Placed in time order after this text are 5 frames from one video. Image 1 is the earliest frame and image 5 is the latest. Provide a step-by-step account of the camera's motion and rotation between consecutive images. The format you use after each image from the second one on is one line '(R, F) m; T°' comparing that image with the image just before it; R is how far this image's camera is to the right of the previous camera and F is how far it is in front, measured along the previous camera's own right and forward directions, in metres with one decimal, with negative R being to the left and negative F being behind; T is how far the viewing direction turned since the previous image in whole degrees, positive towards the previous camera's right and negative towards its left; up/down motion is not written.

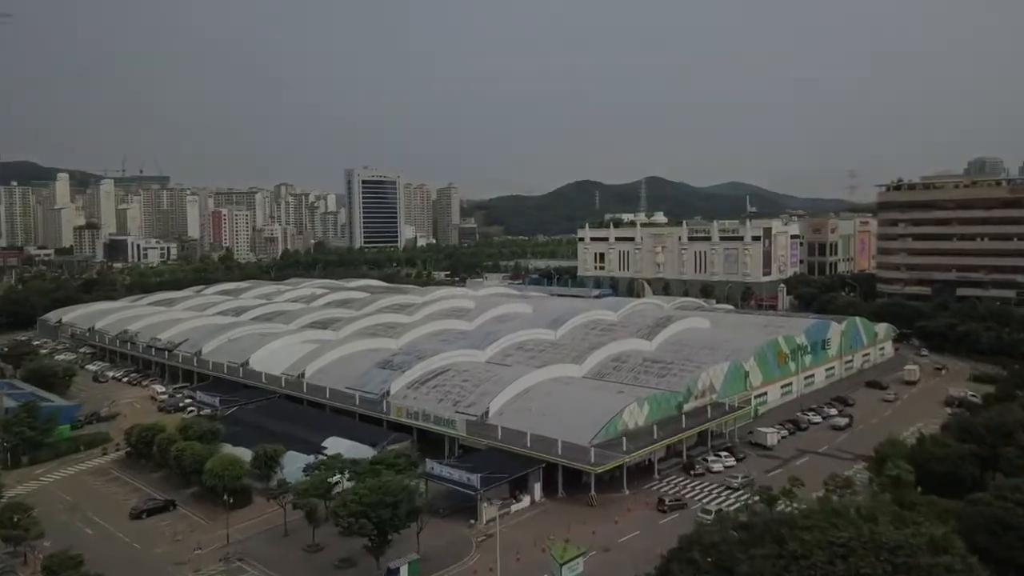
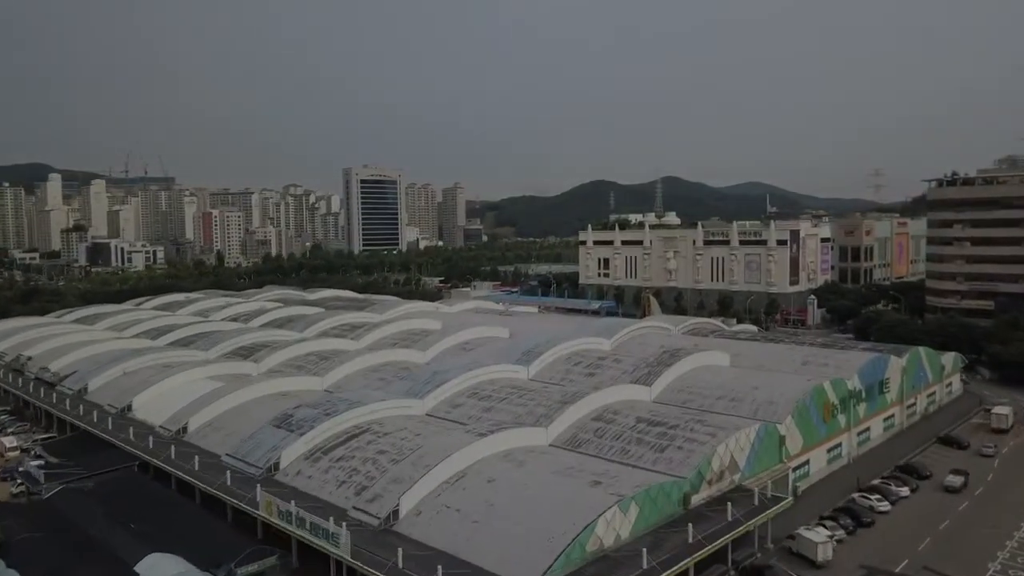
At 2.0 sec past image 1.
(+1.7, +6.7) m; -1°
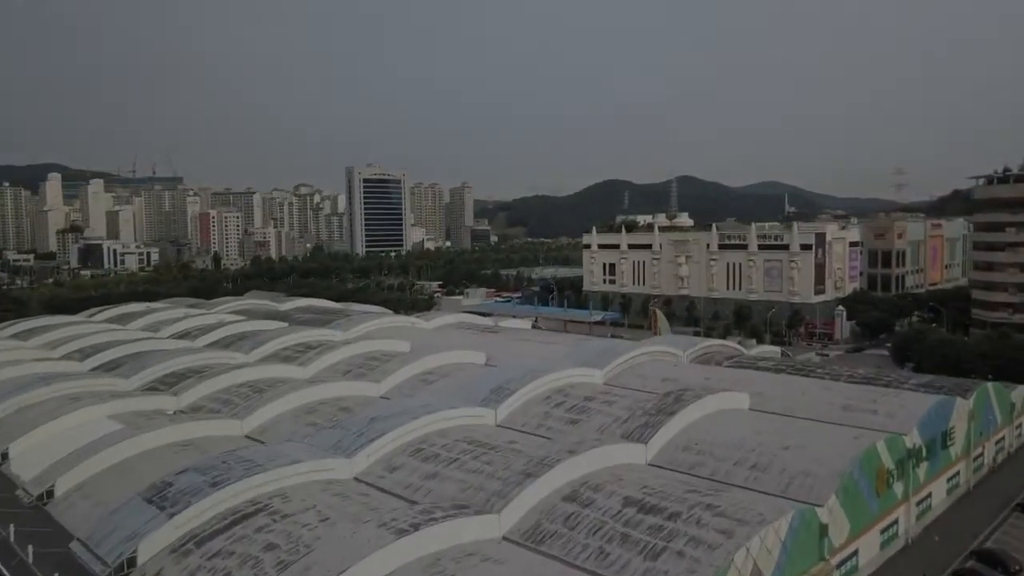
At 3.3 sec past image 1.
(+1.2, +4.4) m; -1°
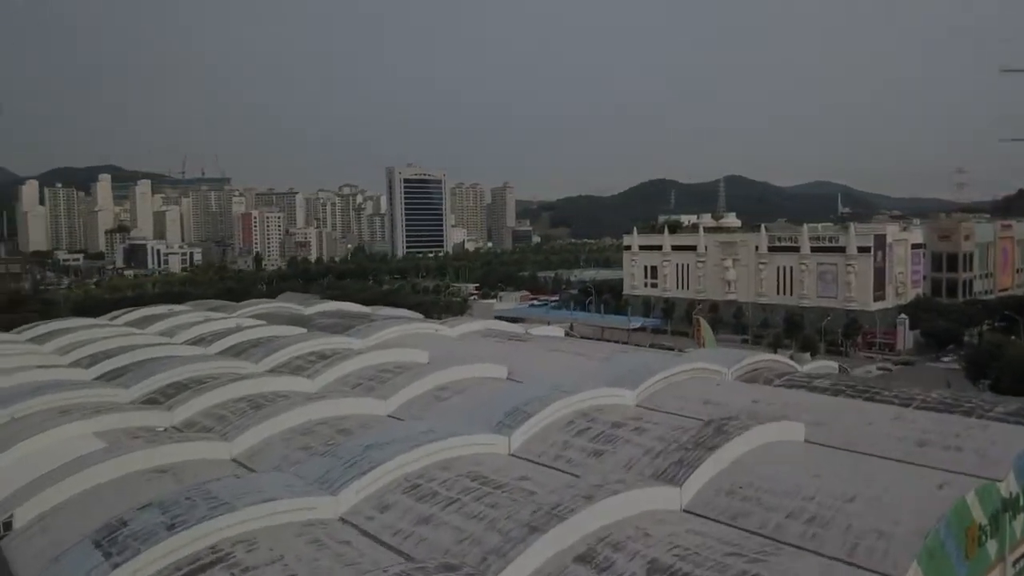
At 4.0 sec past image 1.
(+0.5, +2.1) m; -3°
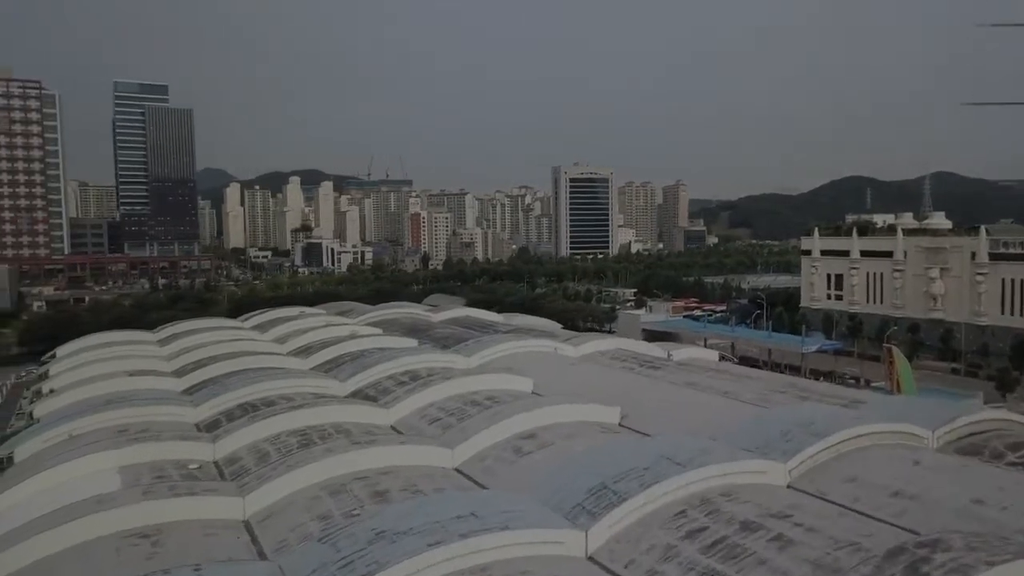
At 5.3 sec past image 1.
(+1.3, +4.6) m; -13°
